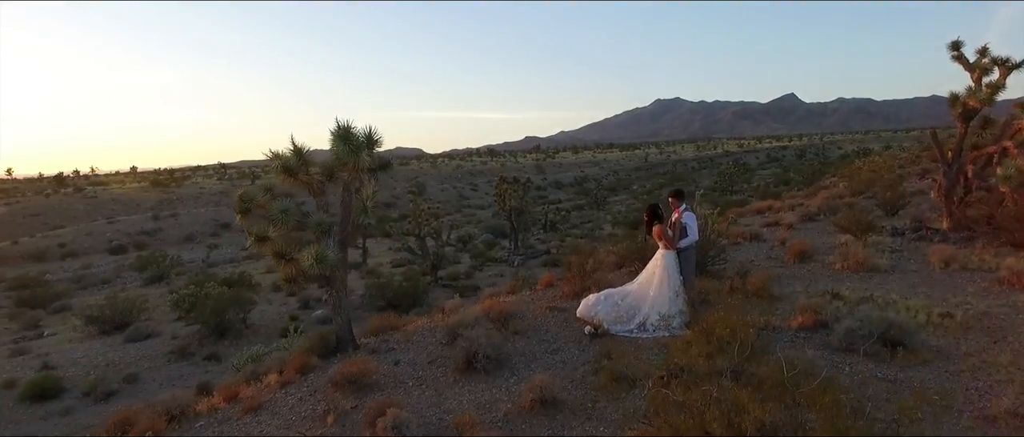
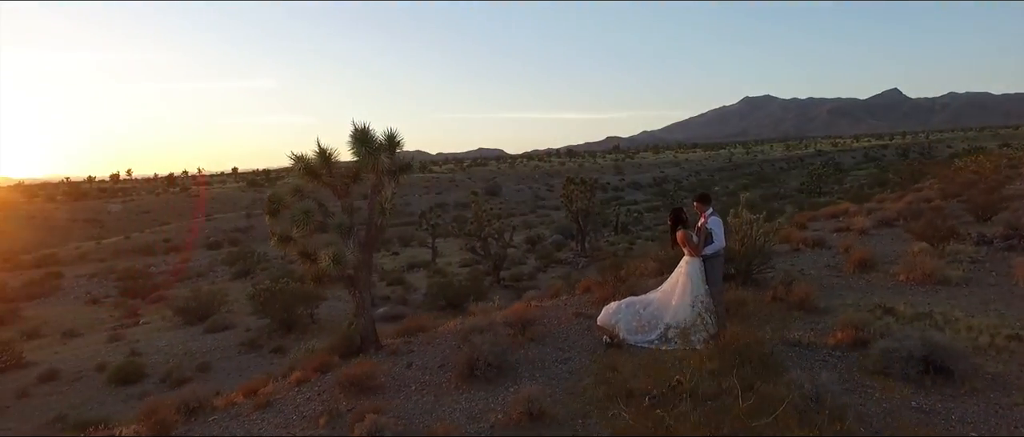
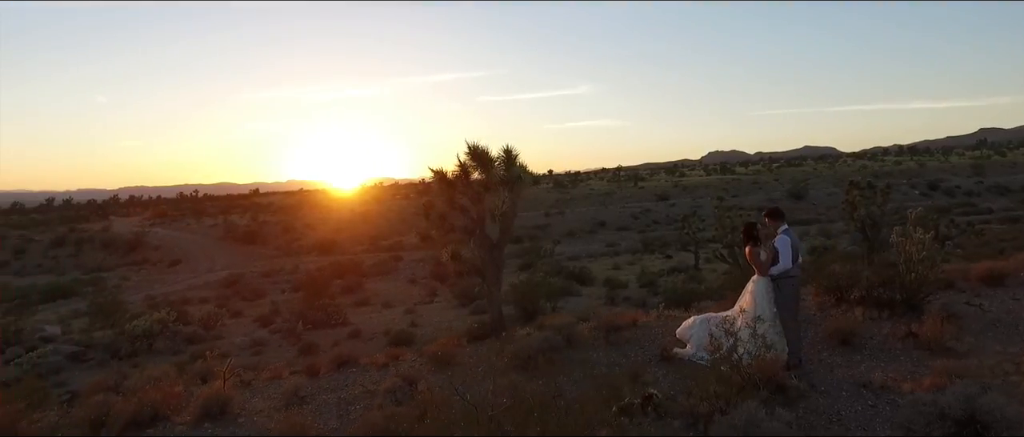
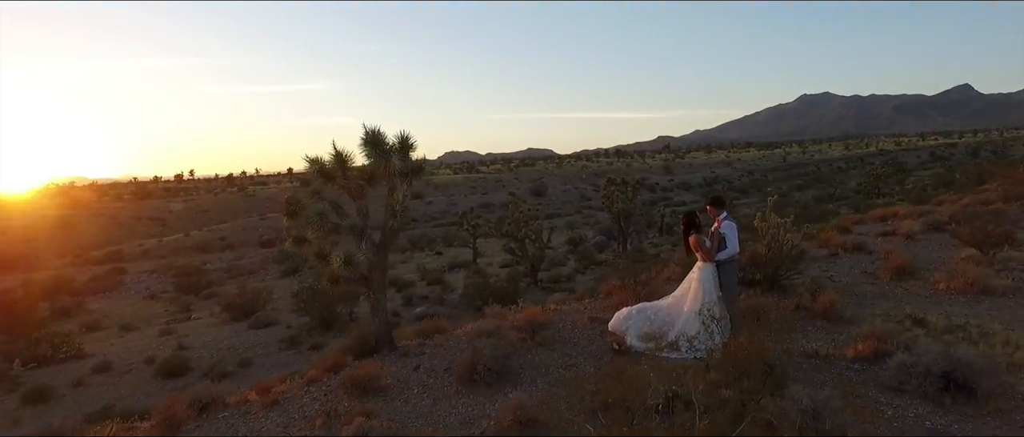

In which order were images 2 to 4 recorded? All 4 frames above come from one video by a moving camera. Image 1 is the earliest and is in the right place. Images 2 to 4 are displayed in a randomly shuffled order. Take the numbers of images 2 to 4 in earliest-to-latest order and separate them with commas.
2, 4, 3
